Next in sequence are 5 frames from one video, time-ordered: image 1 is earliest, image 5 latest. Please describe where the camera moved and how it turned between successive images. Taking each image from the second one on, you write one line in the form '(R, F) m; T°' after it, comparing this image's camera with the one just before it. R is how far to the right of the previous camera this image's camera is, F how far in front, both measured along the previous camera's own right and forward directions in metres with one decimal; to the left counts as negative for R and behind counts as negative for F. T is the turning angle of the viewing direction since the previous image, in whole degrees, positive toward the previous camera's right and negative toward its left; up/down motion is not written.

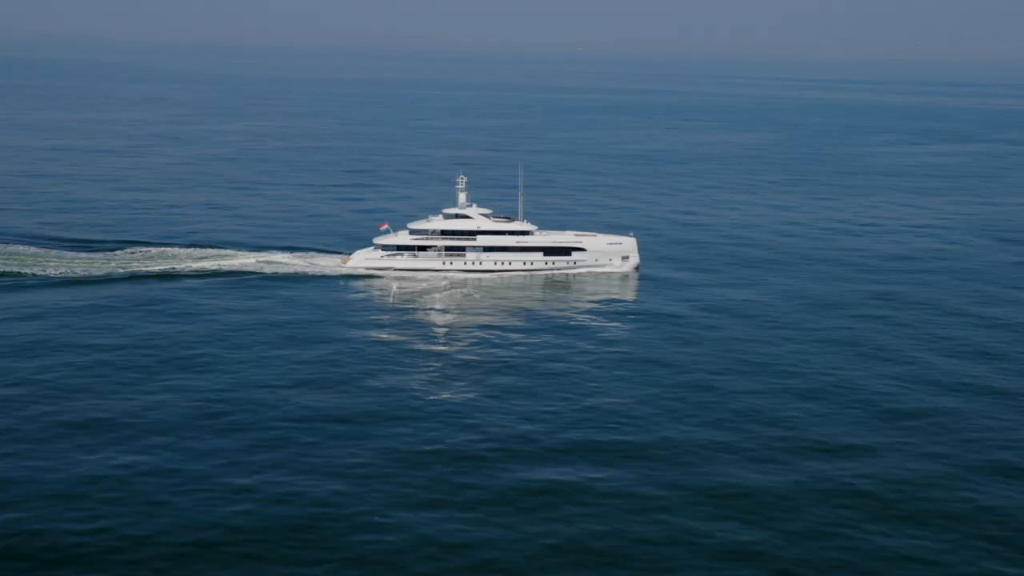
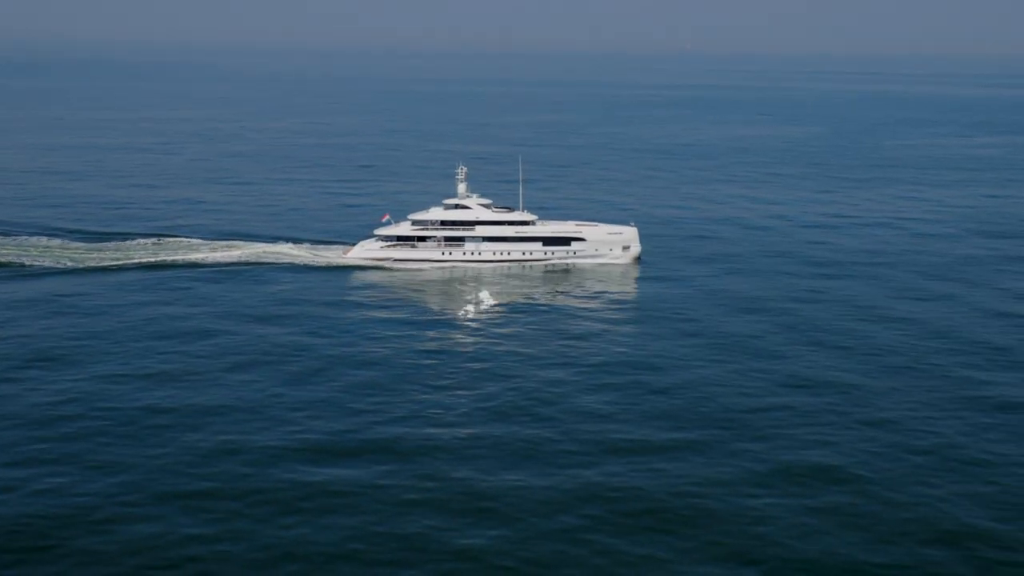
(+8.5, -0.2) m; -3°
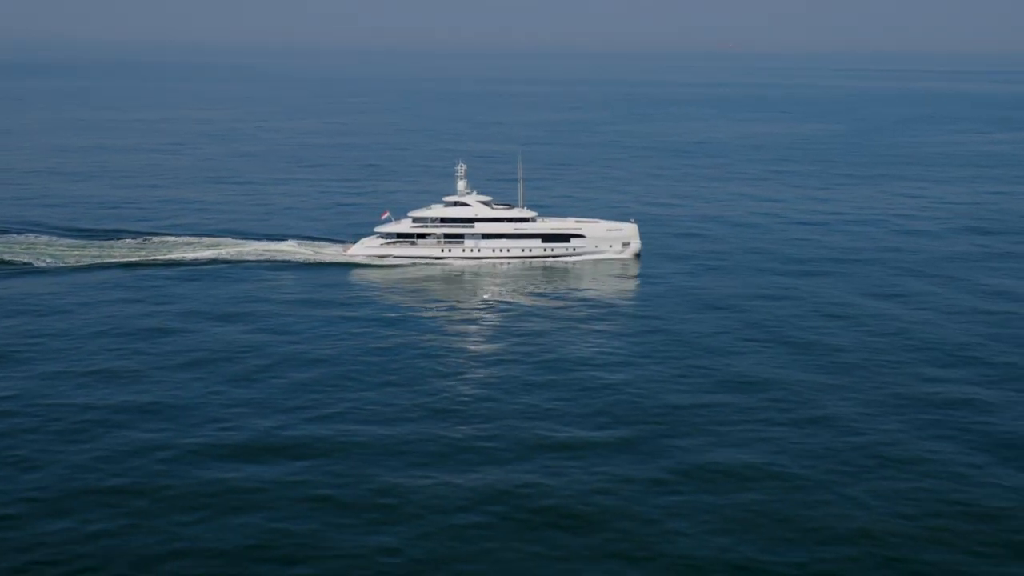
(+3.4, 0.0) m; -1°
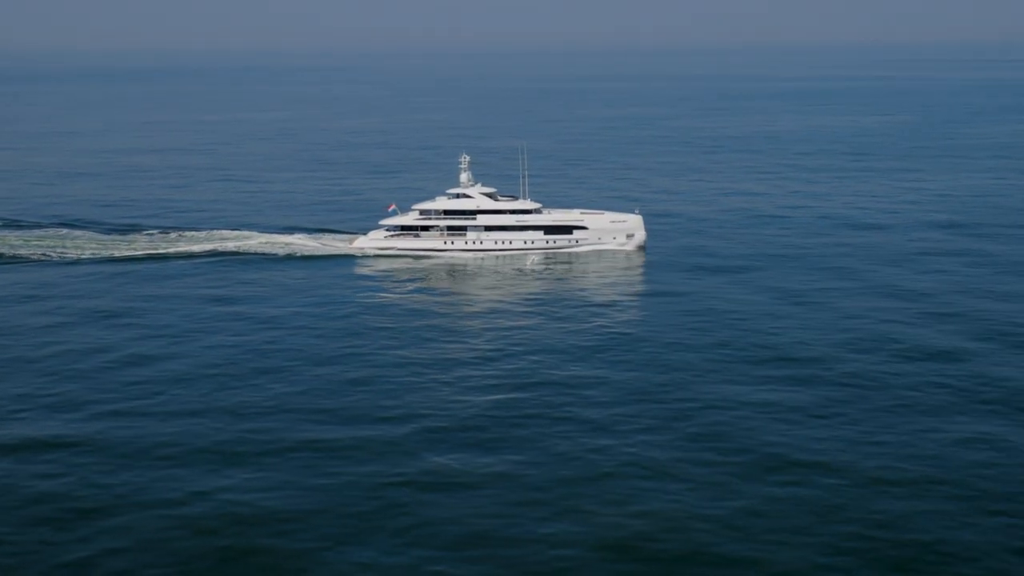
(+10.4, -0.1) m; -4°
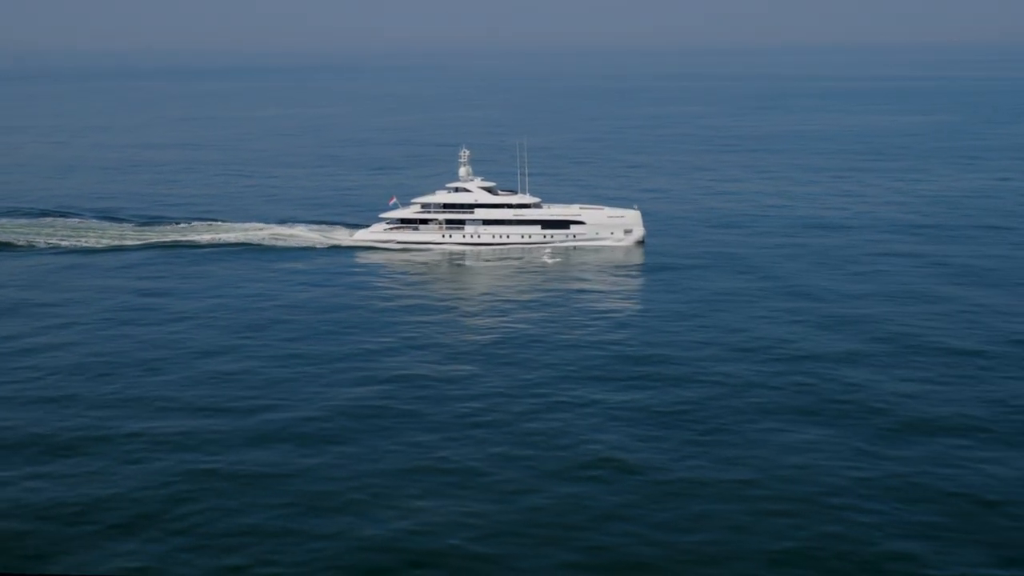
(+6.9, -0.4) m; -3°
